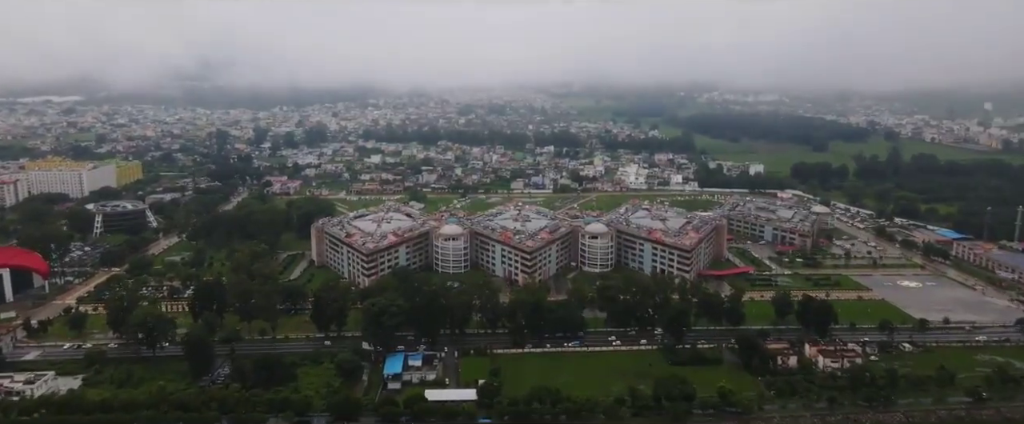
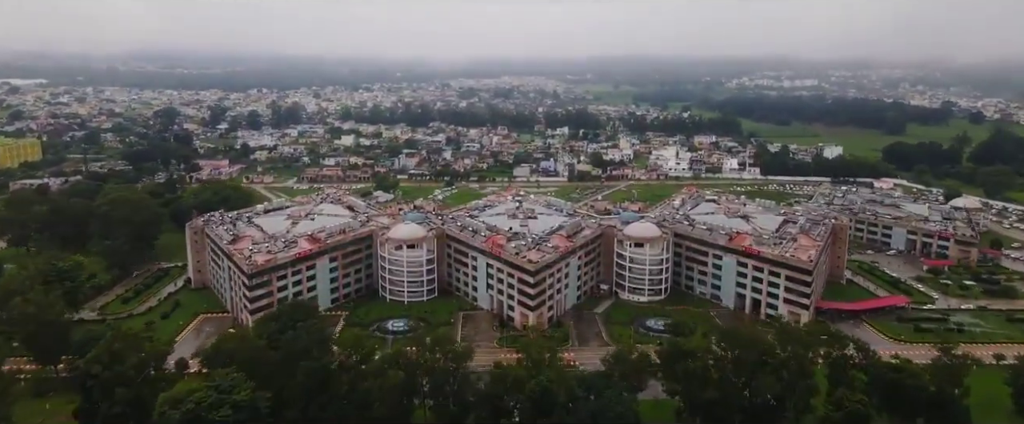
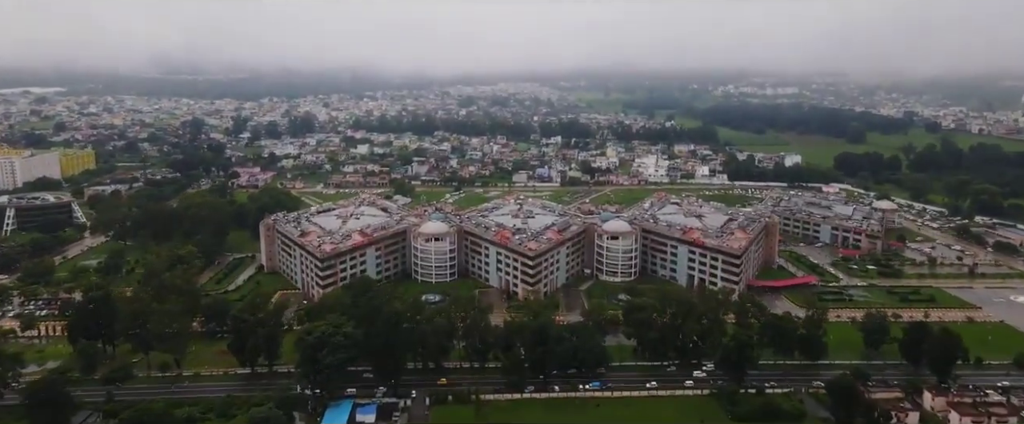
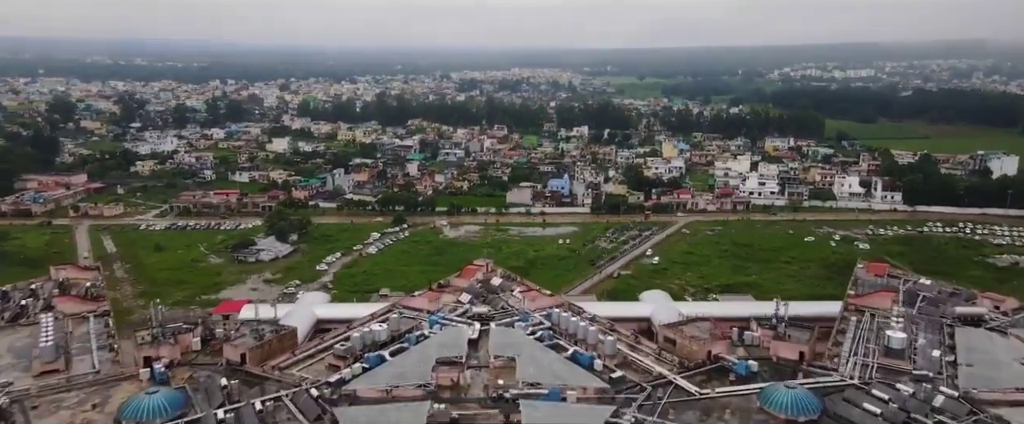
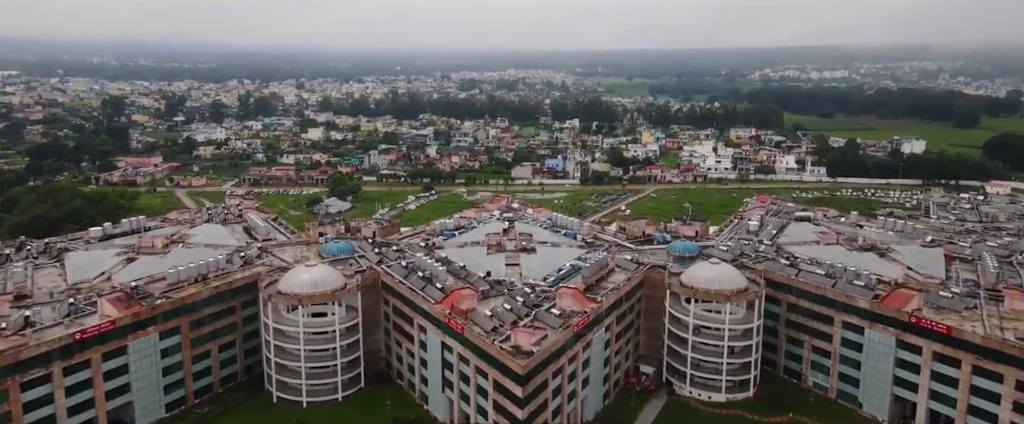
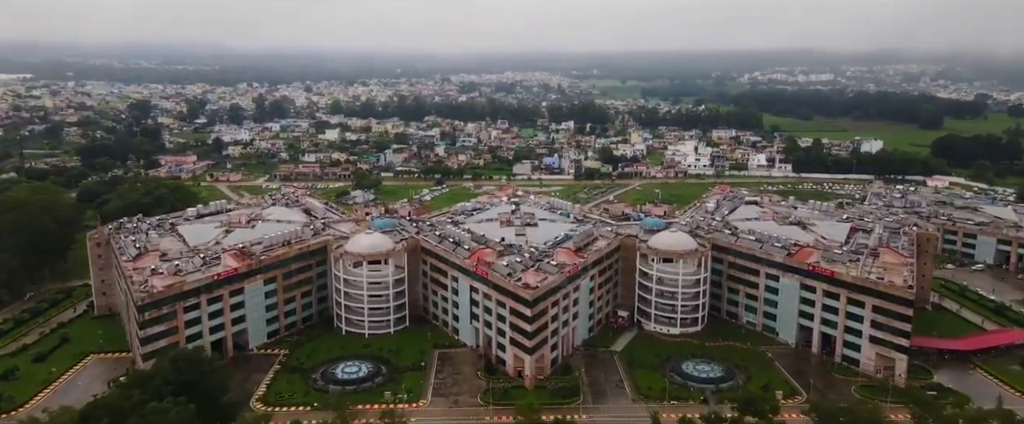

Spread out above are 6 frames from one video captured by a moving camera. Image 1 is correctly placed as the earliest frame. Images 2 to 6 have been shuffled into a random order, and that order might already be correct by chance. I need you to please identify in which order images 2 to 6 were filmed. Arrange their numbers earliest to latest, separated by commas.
3, 2, 6, 5, 4
